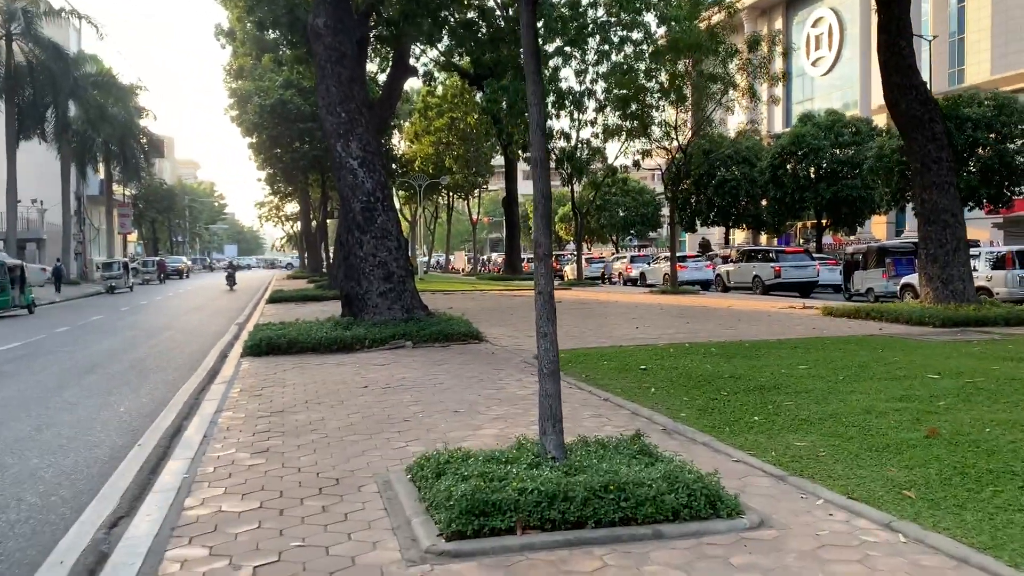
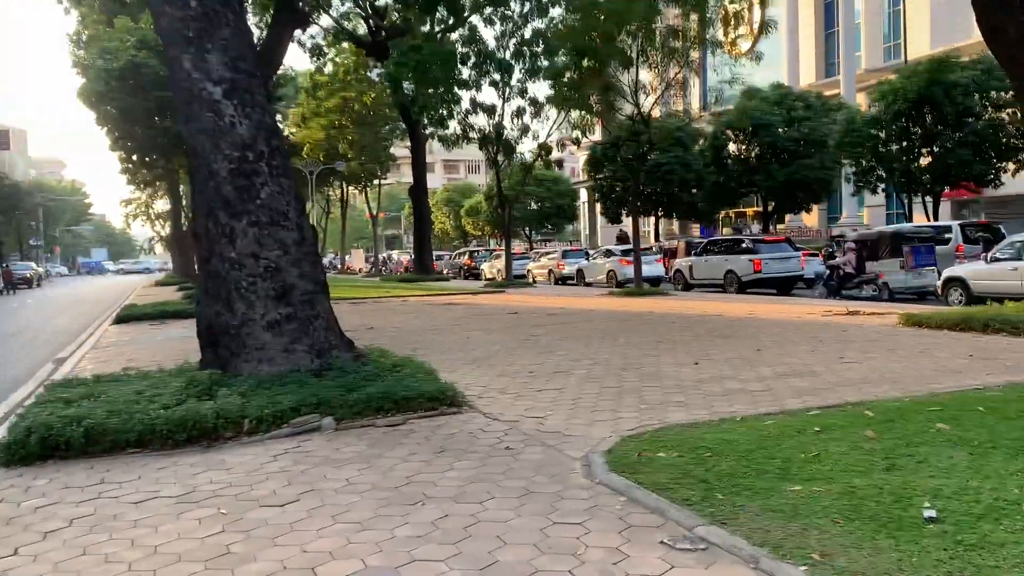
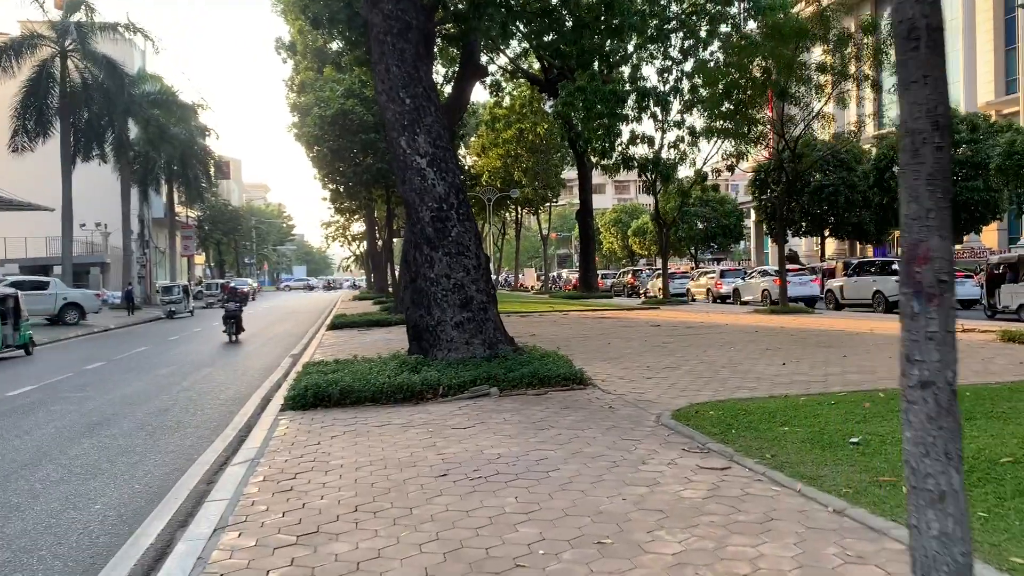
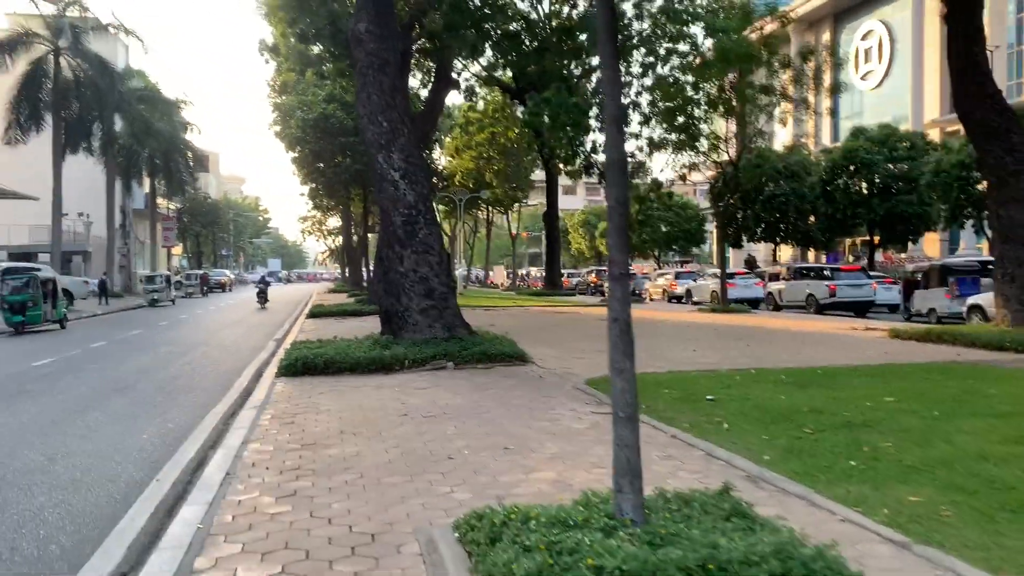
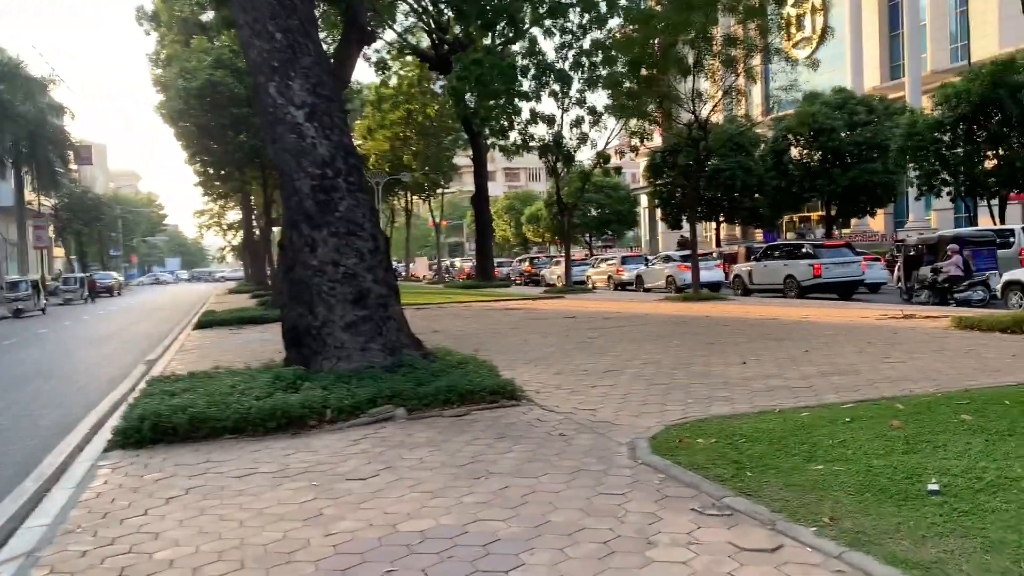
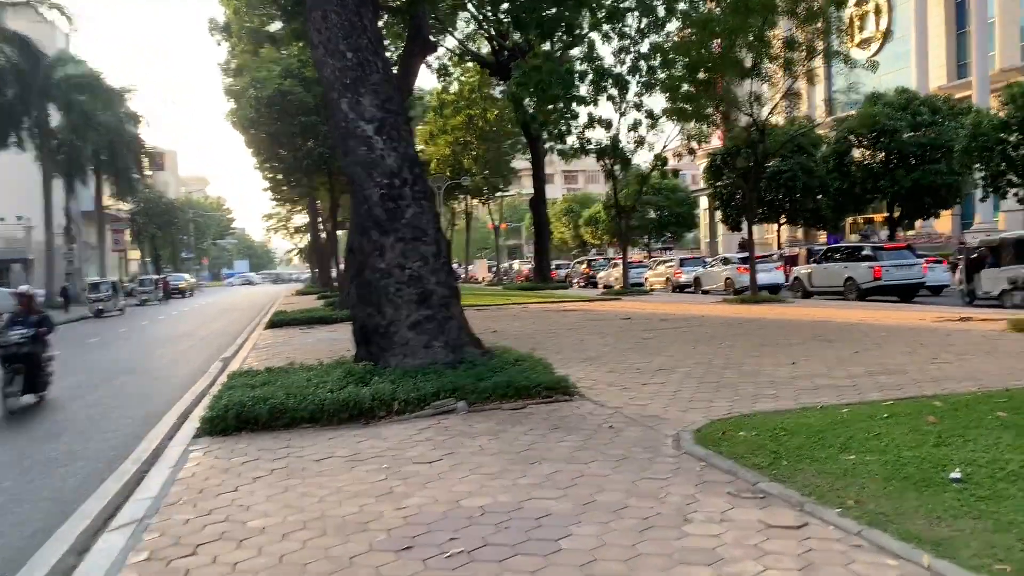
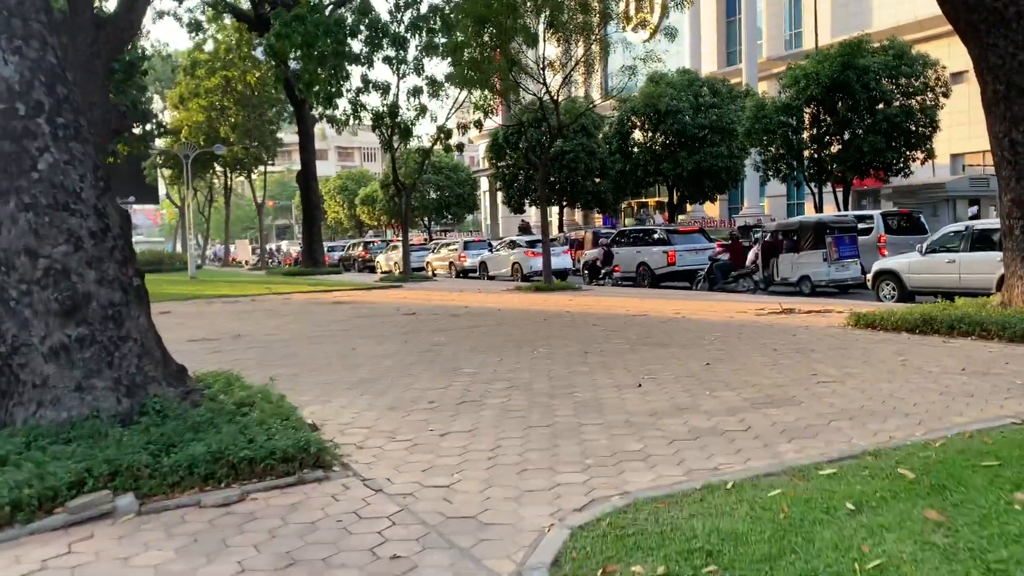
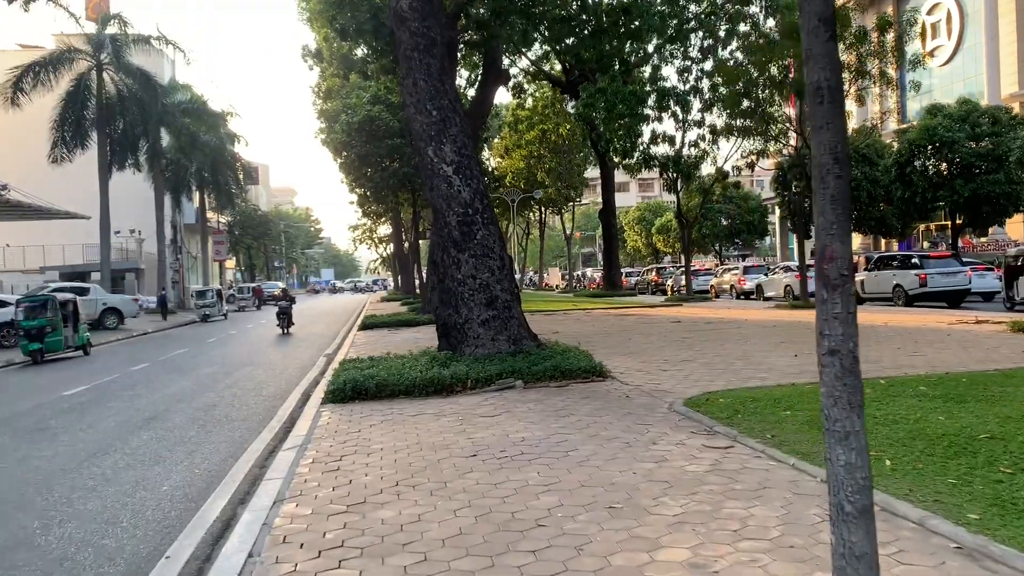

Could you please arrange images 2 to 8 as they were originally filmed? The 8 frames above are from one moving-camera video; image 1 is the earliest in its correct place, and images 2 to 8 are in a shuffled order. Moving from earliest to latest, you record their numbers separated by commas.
4, 8, 3, 6, 5, 2, 7
